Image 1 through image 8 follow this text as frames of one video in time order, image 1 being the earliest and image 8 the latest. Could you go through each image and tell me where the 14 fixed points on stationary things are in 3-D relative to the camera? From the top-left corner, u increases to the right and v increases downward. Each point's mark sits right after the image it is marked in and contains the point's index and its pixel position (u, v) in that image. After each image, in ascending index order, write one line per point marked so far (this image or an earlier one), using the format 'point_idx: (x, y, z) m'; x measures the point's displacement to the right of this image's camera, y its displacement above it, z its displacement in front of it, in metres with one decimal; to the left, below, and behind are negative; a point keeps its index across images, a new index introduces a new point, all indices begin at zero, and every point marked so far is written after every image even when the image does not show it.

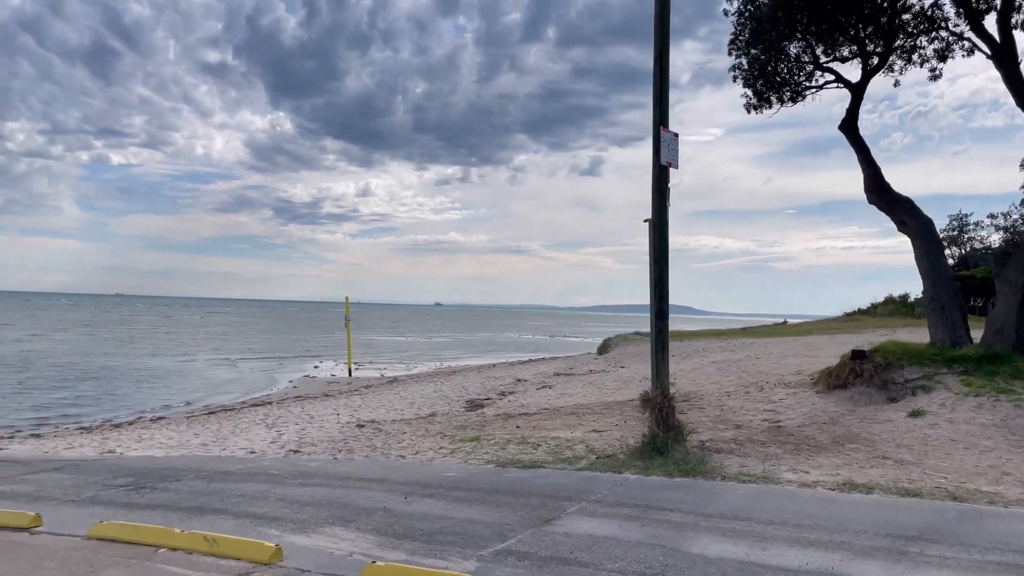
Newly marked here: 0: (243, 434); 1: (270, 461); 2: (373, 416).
0: (-3.9, -2.1, +11.8) m
1: (-2.5, -1.8, +8.5) m
2: (-2.4, -2.2, +14.0) m
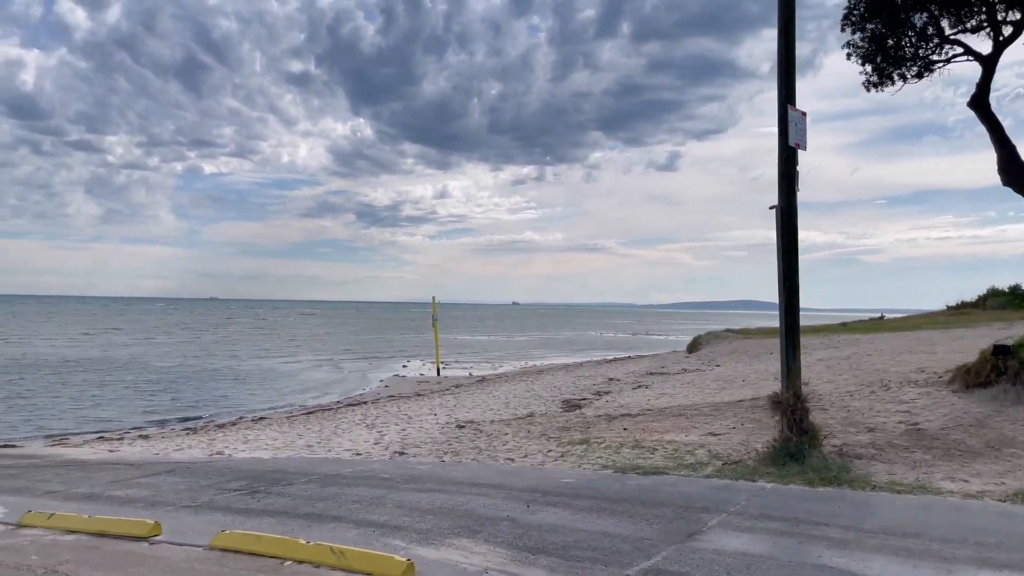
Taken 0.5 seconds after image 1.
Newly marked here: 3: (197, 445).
0: (-2.4, -2.2, +11.7) m
1: (-1.4, -1.8, +8.3) m
2: (-0.7, -2.2, +13.8) m
3: (-4.6, -2.3, +11.7) m
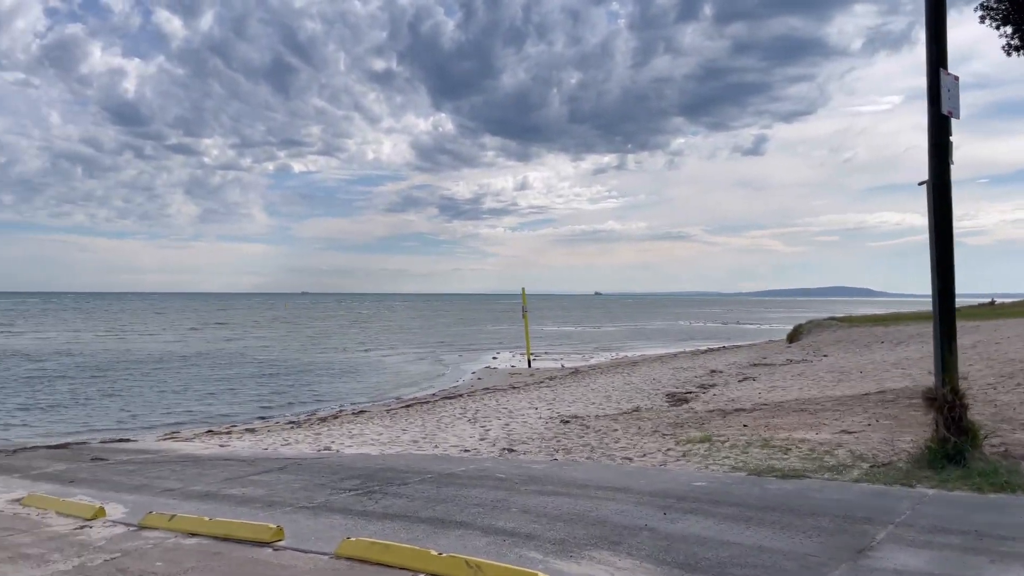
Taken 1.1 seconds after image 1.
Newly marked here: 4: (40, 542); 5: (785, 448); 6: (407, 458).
0: (-0.9, -2.0, +11.5) m
1: (-0.2, -1.7, +8.0) m
2: (+1.0, -2.0, +13.4) m
3: (-3.0, -2.2, +11.7) m
4: (-3.3, -1.8, +5.6) m
5: (+2.6, -1.5, +7.6) m
6: (-1.2, -1.9, +8.8) m
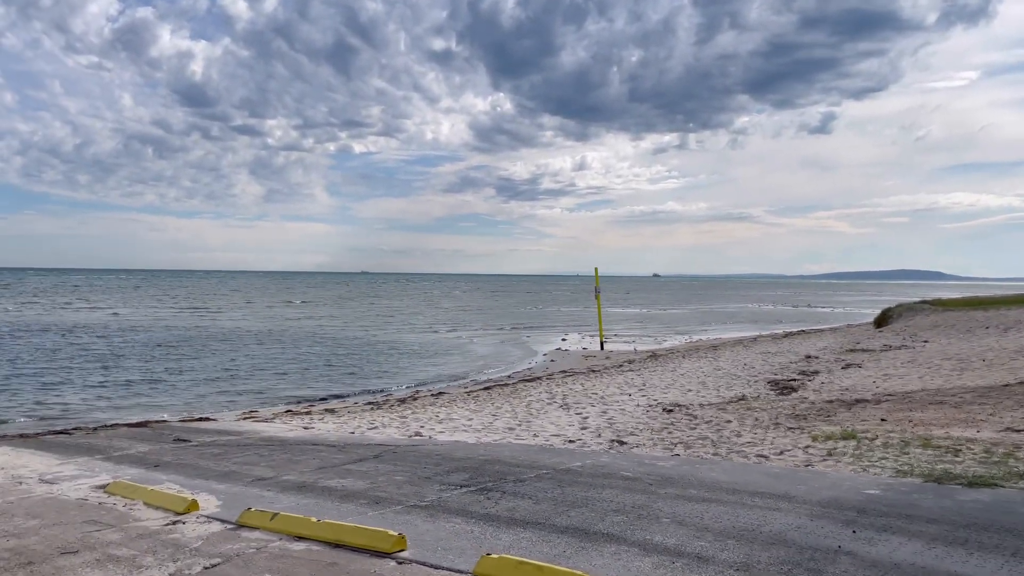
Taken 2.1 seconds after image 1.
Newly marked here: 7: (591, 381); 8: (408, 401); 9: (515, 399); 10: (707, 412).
0: (+0.4, -1.7, +10.8) m
1: (+0.9, -1.5, +7.2) m
2: (+2.5, -1.7, +12.5) m
3: (-1.7, -1.9, +11.1) m
4: (-2.4, -1.6, +5.1) m
5: (+3.6, -1.3, +6.6) m
6: (0.0, -1.6, +8.1) m
7: (+1.7, -1.9, +16.8) m
8: (-1.9, -2.1, +15.1) m
9: (0.0, -1.9, +13.7) m
10: (+2.6, -1.6, +10.7) m
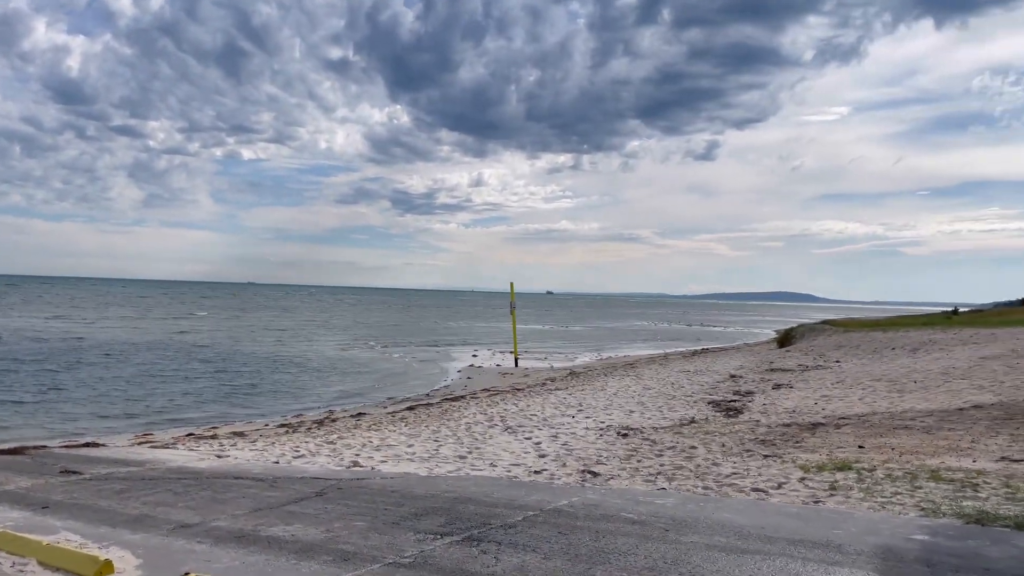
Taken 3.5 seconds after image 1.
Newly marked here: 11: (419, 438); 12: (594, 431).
0: (-0.2, -1.9, +9.8) m
1: (+0.7, -1.6, +6.4) m
2: (+1.6, -1.9, +11.8) m
3: (-2.4, -2.0, +9.9) m
4: (-2.3, -1.6, +3.8) m
5: (+3.5, -1.5, +6.2) m
6: (-0.3, -1.7, +7.1) m
7: (+0.2, -2.2, +16.0) m
8: (-3.2, -2.3, +13.8) m
9: (-1.0, -2.1, +12.7) m
10: (+1.9, -1.9, +10.0) m
11: (-1.2, -2.0, +10.6) m
12: (+1.1, -1.9, +10.7) m
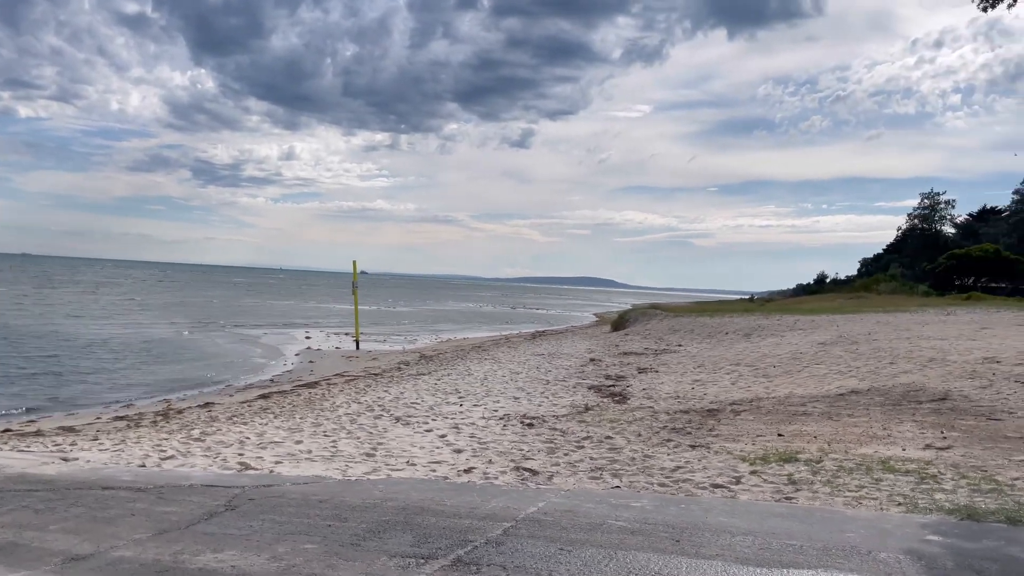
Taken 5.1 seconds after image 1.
0: (-1.3, -1.7, +9.0) m
1: (+0.3, -1.5, +5.8) m
2: (0.0, -1.7, +11.3) m
3: (-3.4, -1.7, +8.5) m
4: (-2.0, -1.5, +2.6) m
5: (+3.1, -1.4, +6.2) m
6: (-0.8, -1.5, +6.3) m
7: (-2.3, -1.8, +15.1) m
8: (-5.1, -1.9, +12.2) m
9: (-2.7, -1.8, +11.6) m
10: (+0.7, -1.7, +9.6) m
11: (-2.5, -1.7, +9.5) m
12: (-0.2, -1.7, +10.1) m
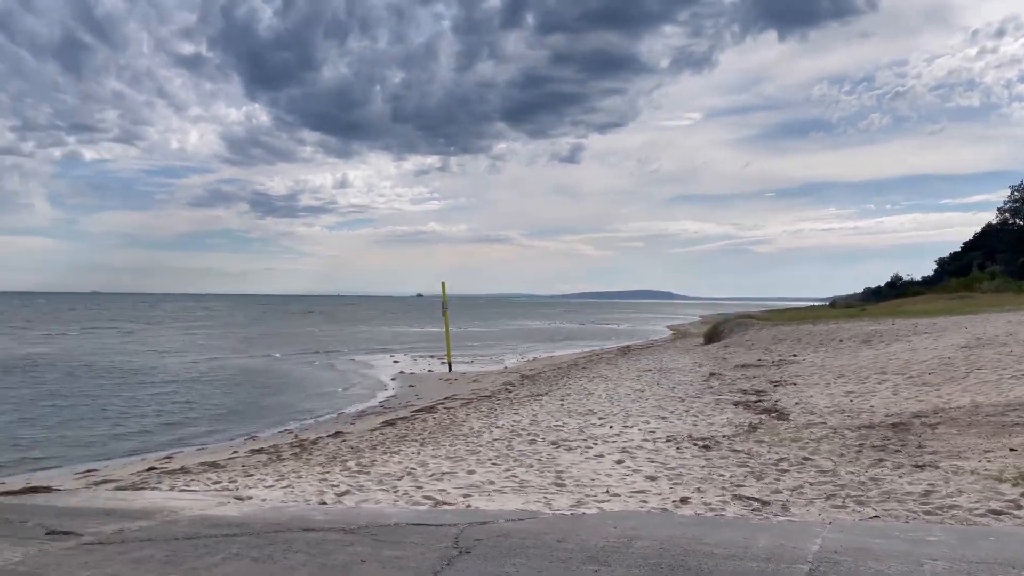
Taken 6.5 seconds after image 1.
0: (+0.6, -1.8, +8.4) m
1: (+2.0, -1.5, +5.1) m
2: (+2.0, -1.8, +10.6) m
3: (-1.5, -2.0, +8.1) m
4: (-0.5, -1.5, +2.1) m
5: (+4.8, -1.3, +5.3) m
6: (+0.9, -1.6, +5.7) m
7: (0.0, -2.2, +14.5) m
8: (-2.9, -2.3, +11.8) m
9: (-0.6, -2.0, +11.1) m
10: (+2.7, -1.7, +8.9) m
11: (-0.5, -1.9, +9.0) m
12: (+1.7, -1.8, +9.4) m
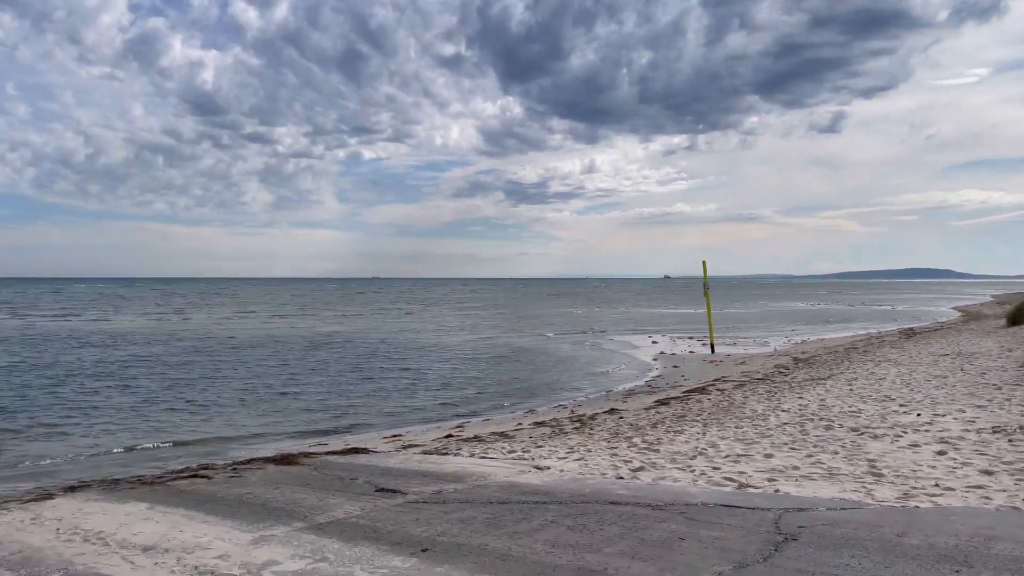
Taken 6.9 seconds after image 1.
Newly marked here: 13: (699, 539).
0: (+3.5, -1.6, +7.7) m
1: (+3.8, -1.3, +4.1) m
2: (+5.5, -1.5, +9.3) m
3: (+1.4, -1.7, +8.0) m
4: (+0.5, -1.4, +2.0) m
5: (+6.6, -1.1, +3.5) m
6: (+3.0, -1.4, +5.0) m
7: (+4.8, -1.8, +13.7) m
8: (+1.2, -2.0, +12.0) m
9: (+3.1, -1.7, +10.6) m
10: (+5.6, -1.5, +7.5) m
11: (+2.6, -1.7, +8.6) m
12: (+4.9, -1.5, +8.3) m
13: (+1.1, -1.5, +4.9) m
